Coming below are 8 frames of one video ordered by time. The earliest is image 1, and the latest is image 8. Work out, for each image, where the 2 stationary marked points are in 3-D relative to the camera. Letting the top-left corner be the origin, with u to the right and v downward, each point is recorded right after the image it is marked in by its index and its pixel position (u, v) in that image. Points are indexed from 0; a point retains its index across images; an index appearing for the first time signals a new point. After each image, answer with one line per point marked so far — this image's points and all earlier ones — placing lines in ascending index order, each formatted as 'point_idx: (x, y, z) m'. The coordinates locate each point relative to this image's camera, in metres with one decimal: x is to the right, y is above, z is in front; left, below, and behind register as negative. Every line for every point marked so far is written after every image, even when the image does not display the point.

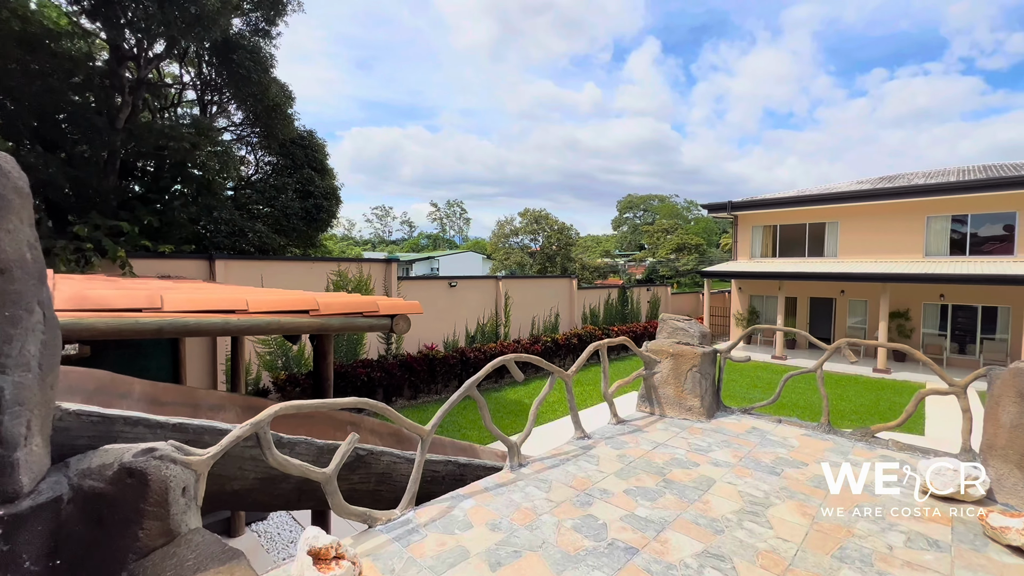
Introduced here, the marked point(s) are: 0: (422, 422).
0: (-1.6, -2.5, +8.4) m
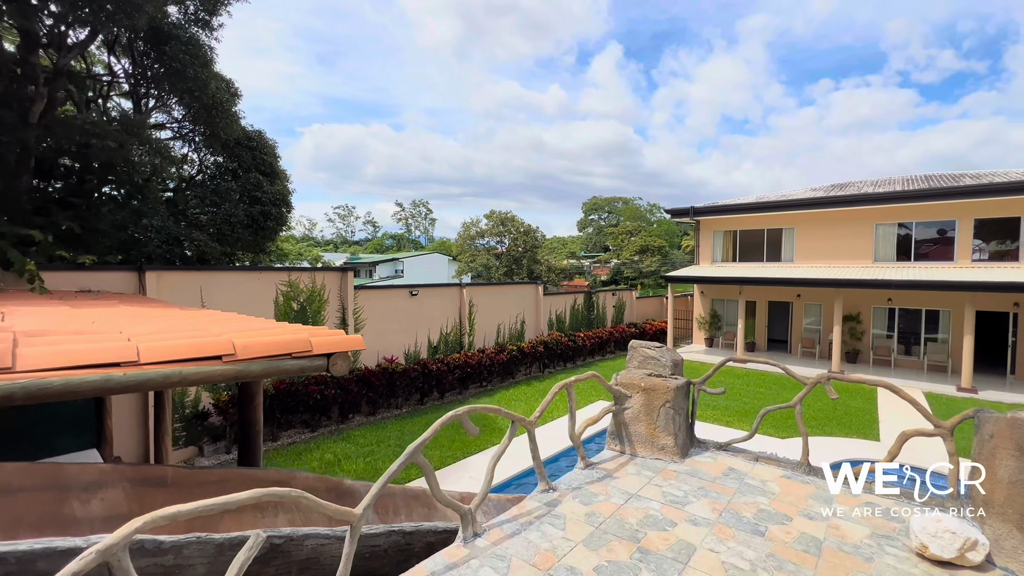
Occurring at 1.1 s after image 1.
0: (-2.3, -2.7, +7.9) m
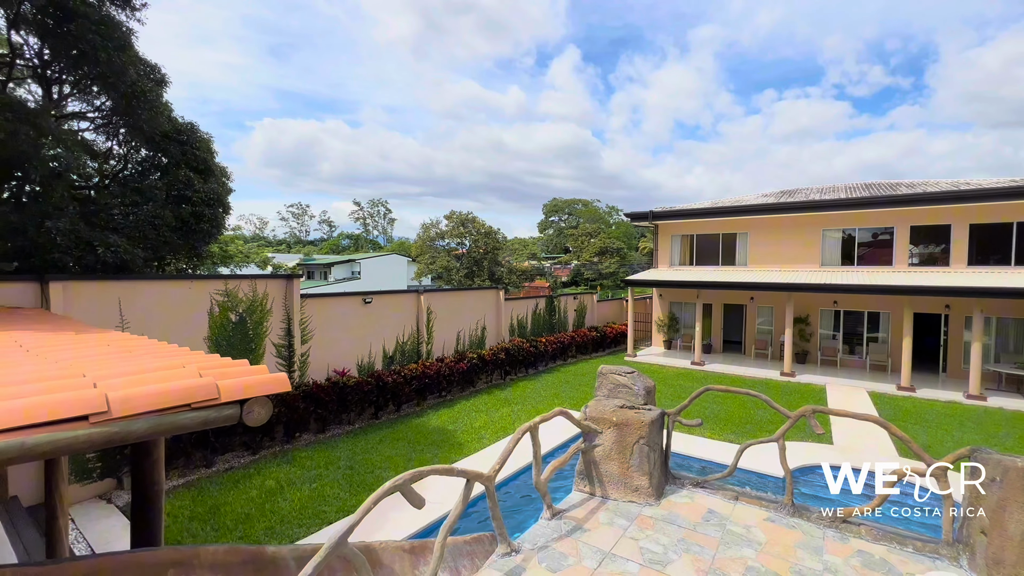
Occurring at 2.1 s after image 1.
0: (-2.9, -2.8, +7.4) m
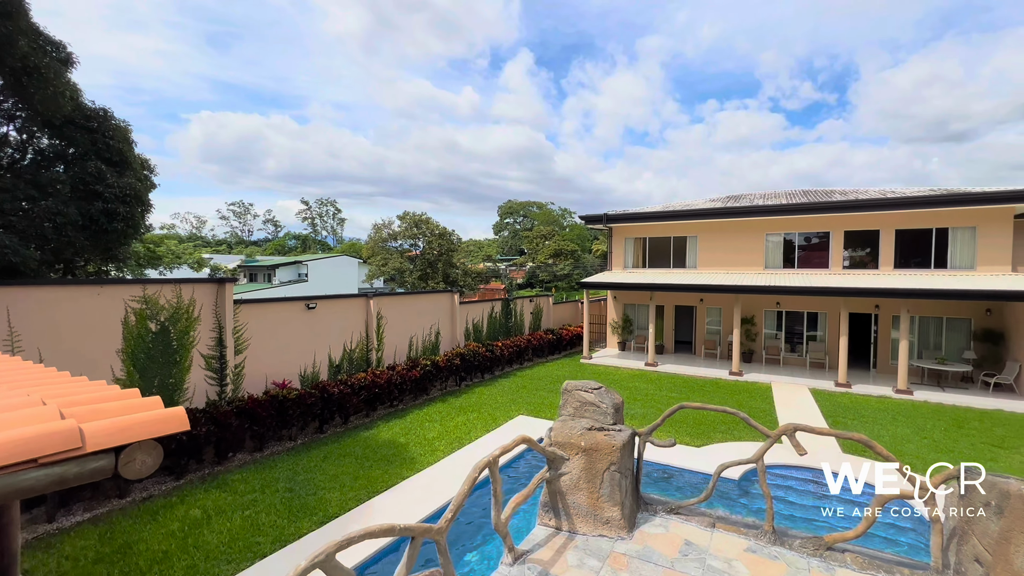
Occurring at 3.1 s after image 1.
0: (-3.6, -2.9, +6.7) m
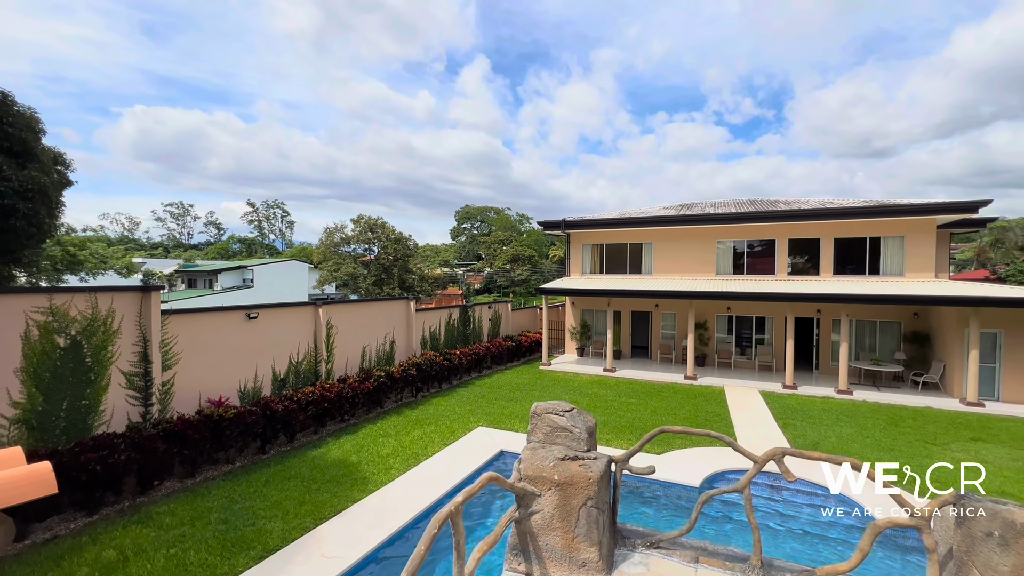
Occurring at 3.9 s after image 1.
0: (-4.2, -3.0, +6.0) m
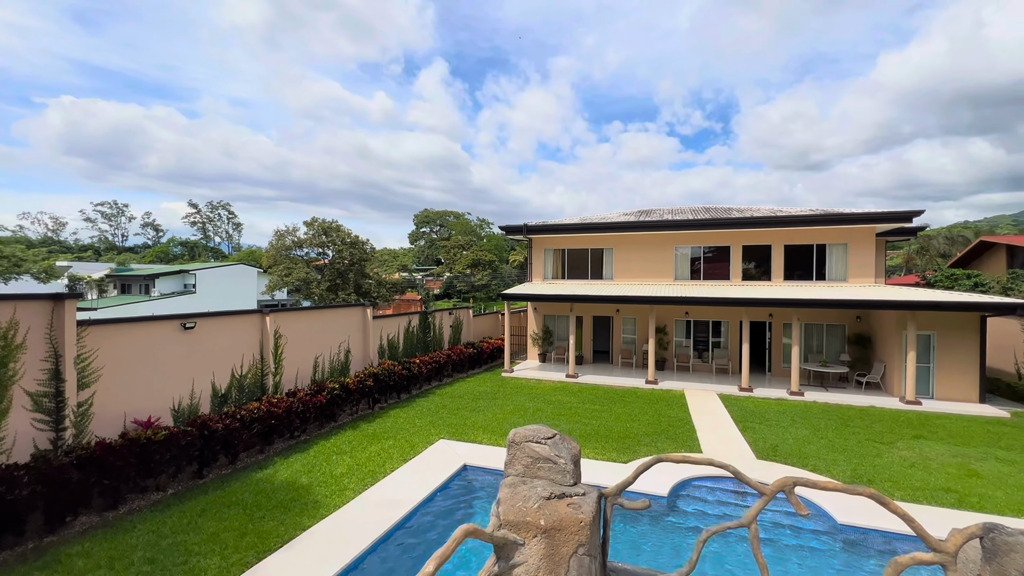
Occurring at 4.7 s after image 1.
0: (-4.6, -3.1, +5.3) m
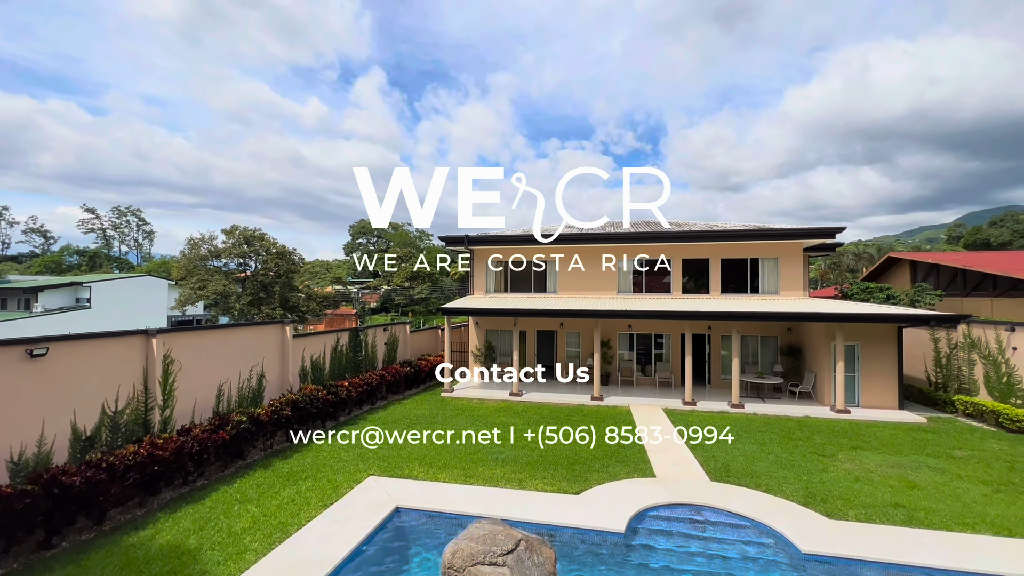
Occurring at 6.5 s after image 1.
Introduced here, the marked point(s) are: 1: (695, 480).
0: (-5.1, -3.3, +3.8) m
1: (+3.3, -3.5, +8.2) m
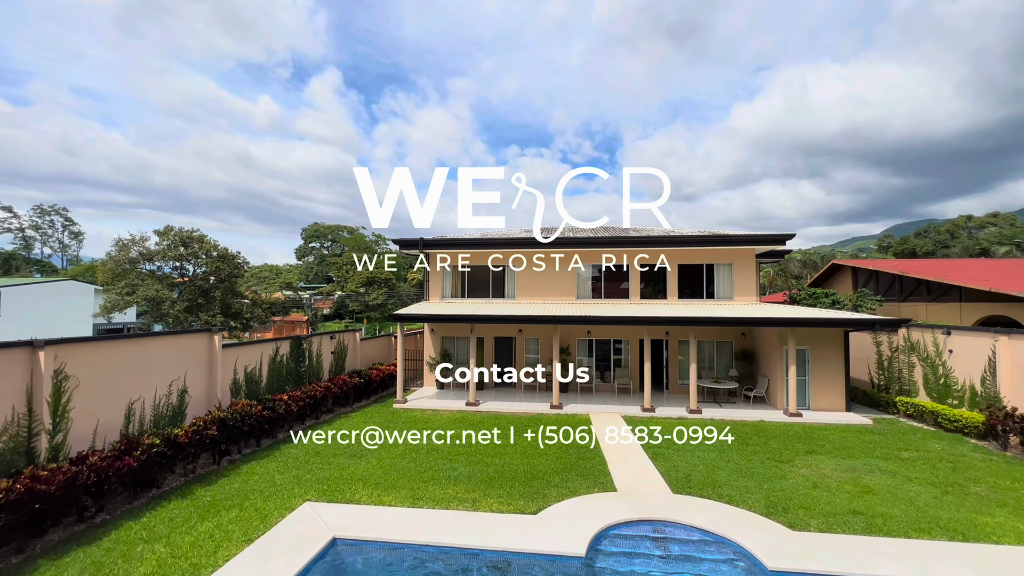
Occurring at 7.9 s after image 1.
0: (-5.5, -3.3, +2.7) m
1: (+2.5, -3.6, +7.8) m
